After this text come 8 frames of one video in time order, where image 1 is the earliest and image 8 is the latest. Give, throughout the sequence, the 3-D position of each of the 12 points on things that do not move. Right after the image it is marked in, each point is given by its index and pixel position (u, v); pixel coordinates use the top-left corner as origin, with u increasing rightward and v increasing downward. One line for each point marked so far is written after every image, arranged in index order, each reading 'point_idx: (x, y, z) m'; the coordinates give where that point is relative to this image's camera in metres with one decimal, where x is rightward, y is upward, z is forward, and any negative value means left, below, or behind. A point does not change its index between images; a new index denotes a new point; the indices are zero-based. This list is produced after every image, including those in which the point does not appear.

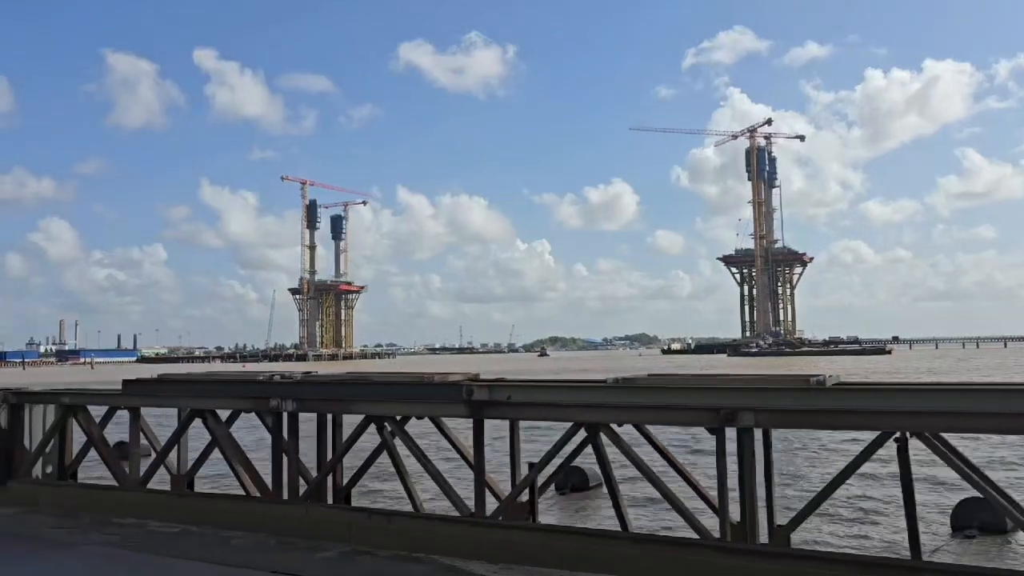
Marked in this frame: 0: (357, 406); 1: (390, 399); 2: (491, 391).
0: (-1.3, -1.0, +7.8) m
1: (-1.1, -1.0, +7.7) m
2: (-0.2, -0.8, +7.2) m
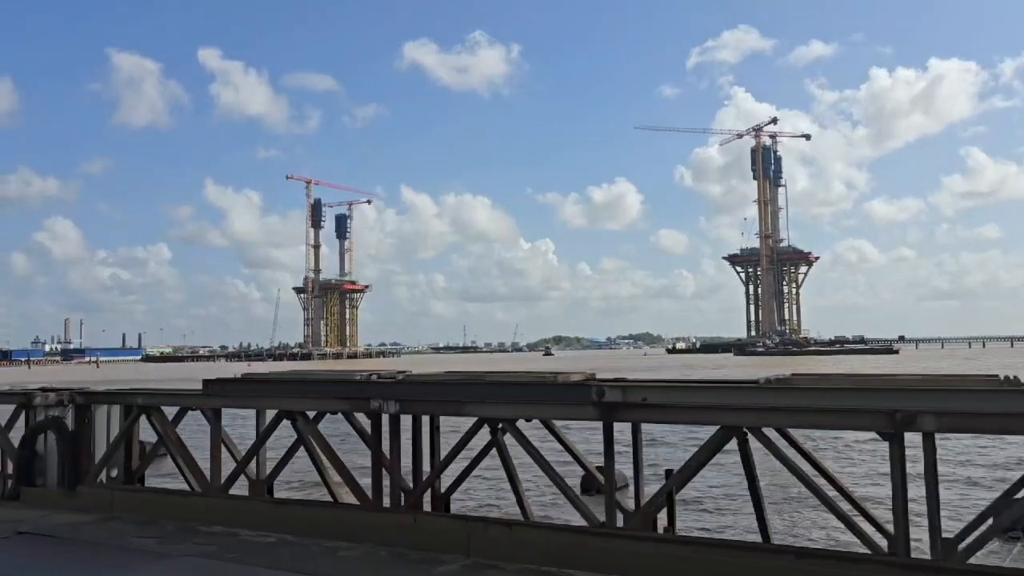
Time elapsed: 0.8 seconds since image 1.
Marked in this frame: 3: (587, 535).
0: (-0.3, -1.0, +7.3) m
1: (0.0, -0.9, +7.2) m
2: (+0.9, -0.8, +6.6) m
3: (+0.6, -1.9, +6.7) m
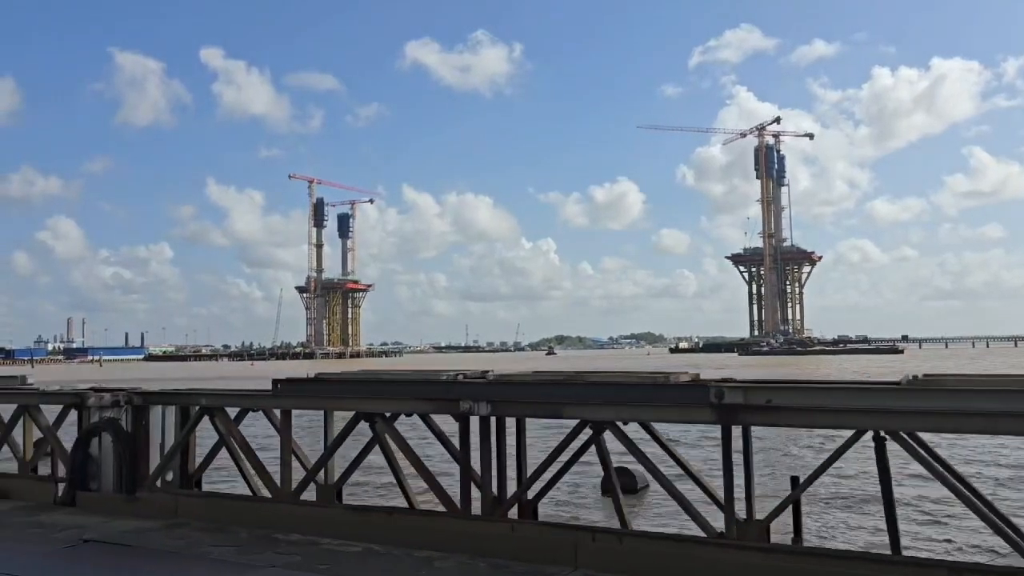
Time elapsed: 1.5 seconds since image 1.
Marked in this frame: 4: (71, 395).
0: (+0.5, -0.9, +6.8) m
1: (+0.8, -0.9, +6.8) m
2: (+1.7, -0.7, +6.2) m
3: (+1.4, -1.8, +6.2) m
4: (-4.9, -1.2, +9.8) m
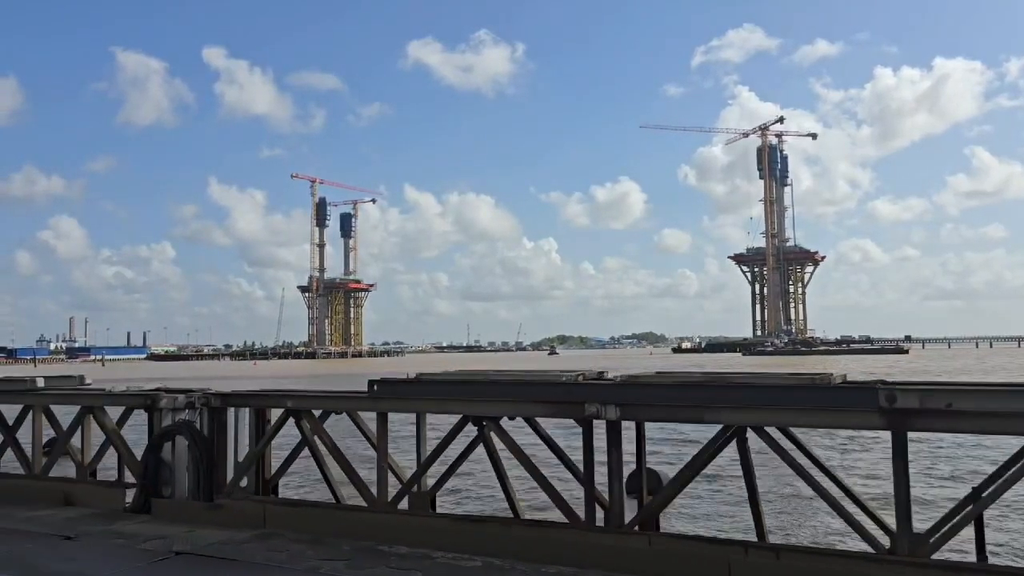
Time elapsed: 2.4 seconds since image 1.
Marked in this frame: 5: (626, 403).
0: (+1.5, -0.9, +6.3) m
1: (+1.8, -0.8, +6.3) m
2: (+2.6, -0.7, +5.7) m
3: (+2.4, -1.8, +5.7) m
4: (-3.9, -1.2, +9.3) m
5: (+0.9, -0.9, +6.6) m
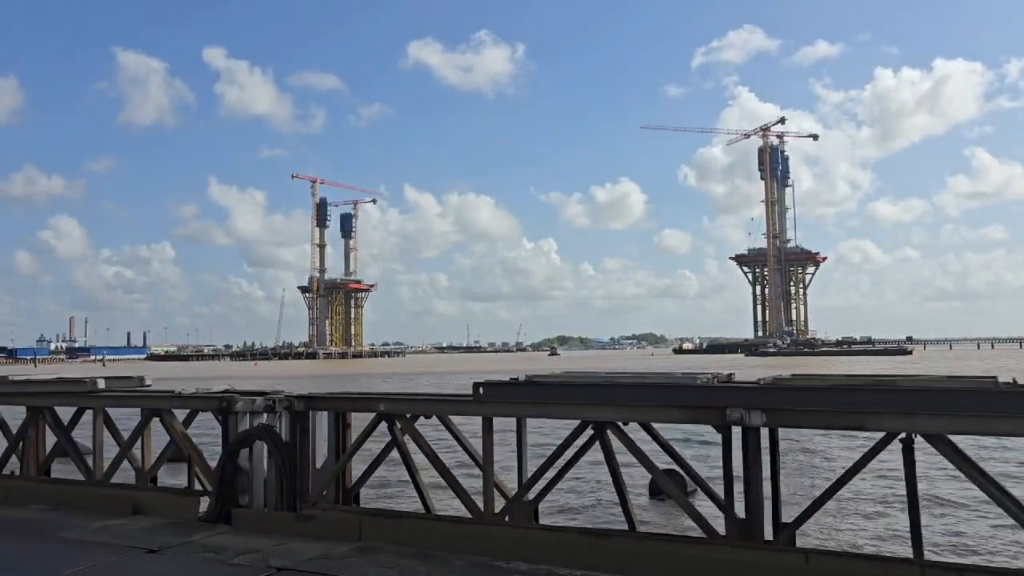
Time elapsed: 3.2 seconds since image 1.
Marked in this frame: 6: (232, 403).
0: (+2.4, -0.9, +5.8) m
1: (+2.7, -0.8, +5.7) m
2: (+3.6, -0.7, +5.2) m
3: (+3.3, -1.8, +5.2) m
4: (-3.0, -1.1, +8.8) m
5: (+1.8, -0.8, +6.1) m
6: (-2.8, -1.1, +8.6) m
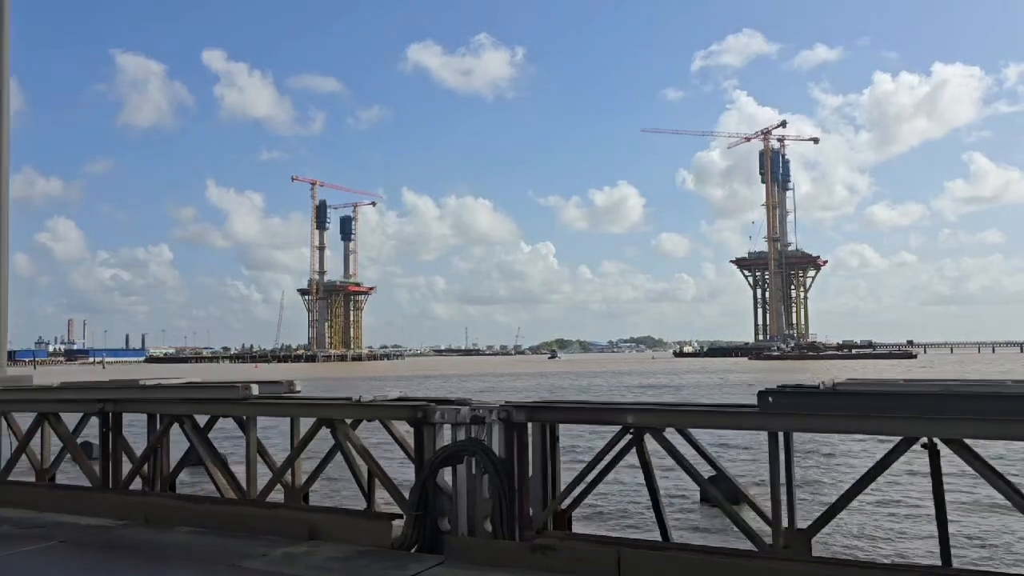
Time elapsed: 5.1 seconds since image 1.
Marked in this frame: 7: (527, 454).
0: (+4.5, -0.8, +4.7) m
1: (+4.8, -0.7, +4.6) m
2: (+5.7, -0.6, +4.1) m
3: (+5.4, -1.7, +4.1) m
4: (-0.9, -1.1, +7.7) m
5: (+3.9, -0.8, +5.0) m
6: (-0.7, -1.1, +7.5) m
7: (+0.1, -1.4, +7.3) m
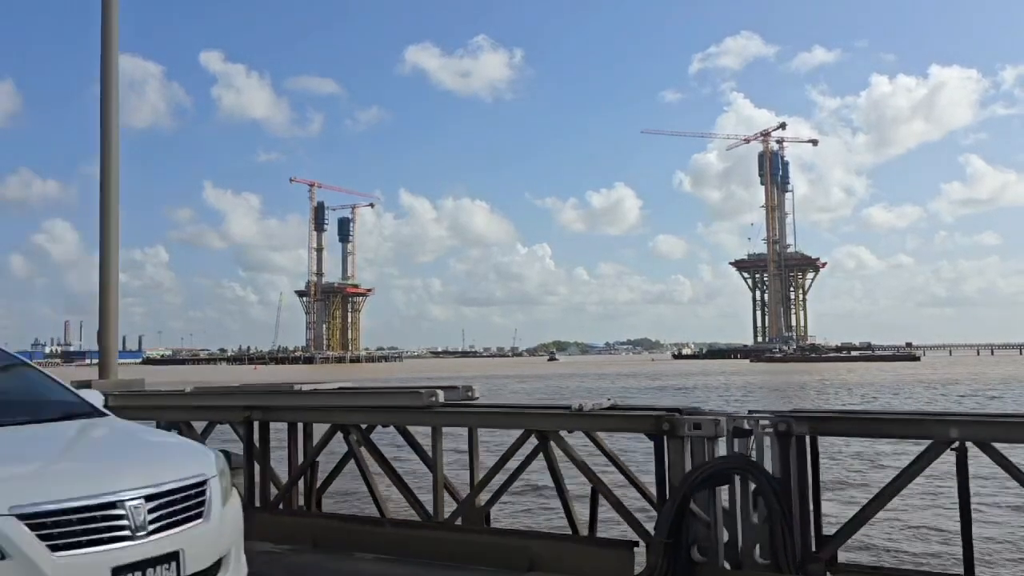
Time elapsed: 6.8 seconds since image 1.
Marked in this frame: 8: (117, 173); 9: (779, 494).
0: (+6.4, -0.7, +3.6) m
1: (+6.7, -0.7, +3.6) m
2: (+7.6, -0.5, +3.0) m
3: (+7.3, -1.6, +3.0) m
4: (+1.0, -1.0, +6.6) m
5: (+5.8, -0.7, +3.9) m
6: (+1.2, -1.0, +6.4) m
7: (+2.0, -1.3, +6.2) m
8: (-4.6, +1.4, +10.3) m
9: (+1.8, -1.4, +6.1) m
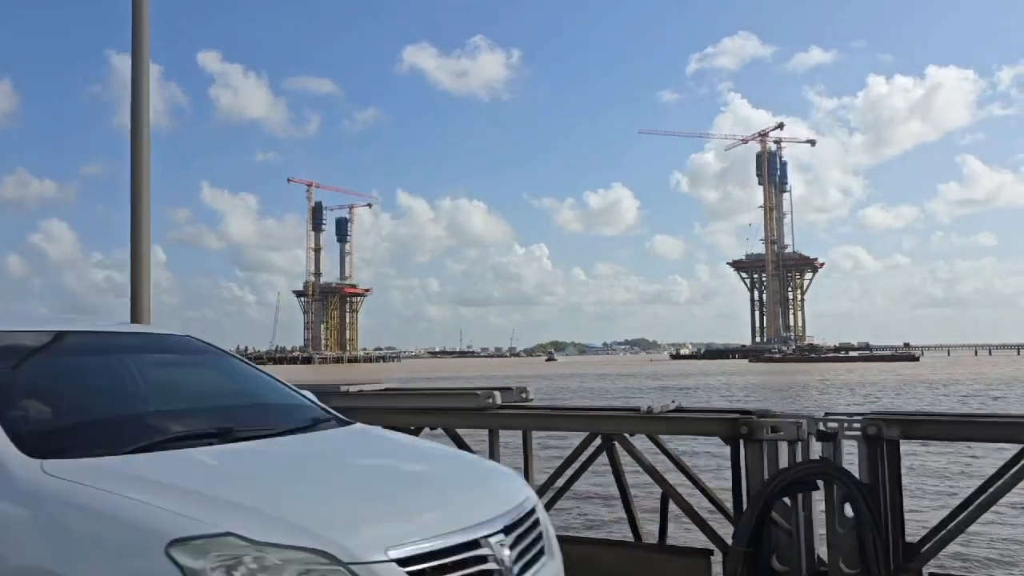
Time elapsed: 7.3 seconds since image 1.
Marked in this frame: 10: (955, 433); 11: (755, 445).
0: (+6.9, -0.7, +3.4) m
1: (+7.2, -0.6, +3.3) m
2: (+8.1, -0.5, +2.7) m
3: (+7.8, -1.6, +2.8) m
4: (+1.5, -1.0, +6.3) m
5: (+6.3, -0.7, +3.7) m
6: (+1.7, -1.0, +6.1) m
7: (+2.5, -1.3, +5.9) m
8: (-4.1, +1.4, +10.0) m
9: (+2.3, -1.4, +5.8) m
10: (+2.9, -0.9, +5.7) m
11: (+1.7, -1.1, +6.2) m
